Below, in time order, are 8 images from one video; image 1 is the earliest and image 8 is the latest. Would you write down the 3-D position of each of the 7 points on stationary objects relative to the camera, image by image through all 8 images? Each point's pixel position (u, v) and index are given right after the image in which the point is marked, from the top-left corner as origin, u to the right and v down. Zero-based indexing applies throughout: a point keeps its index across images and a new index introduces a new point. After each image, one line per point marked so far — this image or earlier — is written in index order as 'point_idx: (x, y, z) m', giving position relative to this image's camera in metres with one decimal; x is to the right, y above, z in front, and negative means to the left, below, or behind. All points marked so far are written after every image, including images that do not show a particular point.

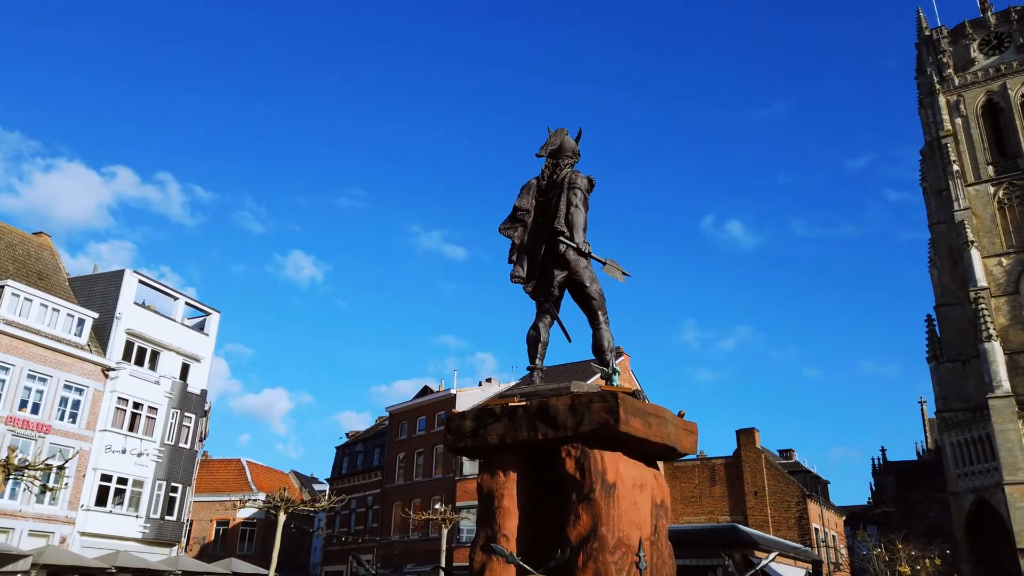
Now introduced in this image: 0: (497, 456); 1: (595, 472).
0: (-0.1, -1.4, +6.0) m
1: (+0.6, -1.4, +5.6) m
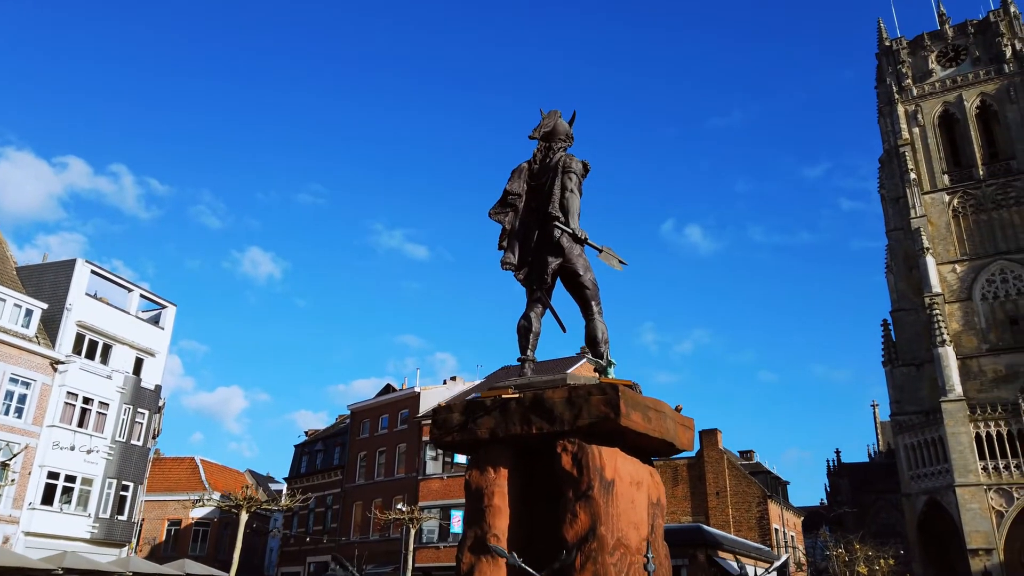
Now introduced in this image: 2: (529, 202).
0: (-0.2, -1.3, +5.7) m
1: (+0.6, -1.3, +5.3) m
2: (+0.2, +0.8, +6.7) m
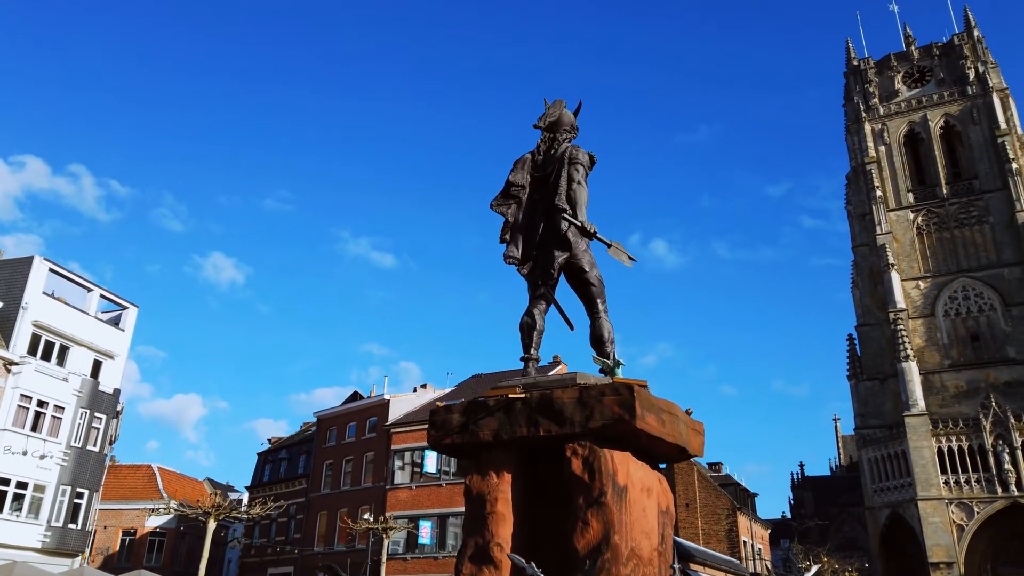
0: (-0.2, -1.2, +5.3) m
1: (+0.6, -1.3, +4.9) m
2: (+0.2, +0.8, +6.4) m
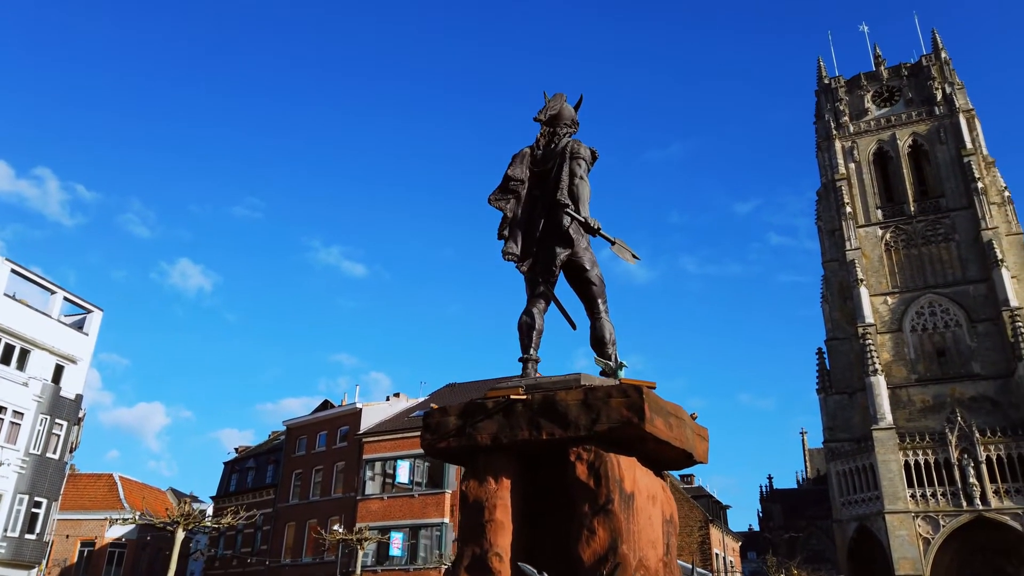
0: (-0.2, -1.2, +5.1) m
1: (+0.6, -1.2, +4.7) m
2: (+0.2, +0.8, +6.2) m
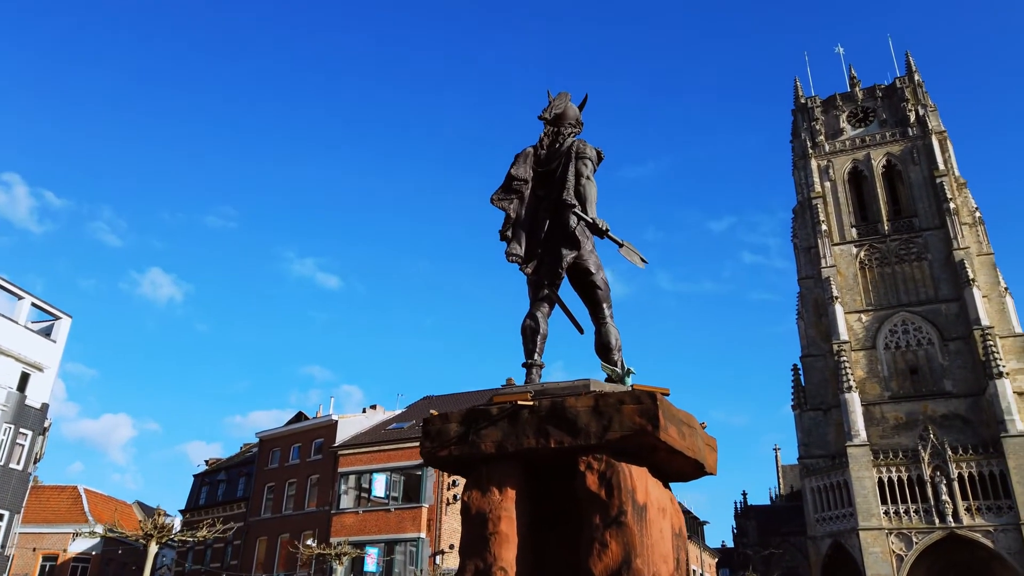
0: (-0.1, -1.2, +4.8) m
1: (+0.7, -1.3, +4.5) m
2: (+0.2, +0.8, +6.0) m
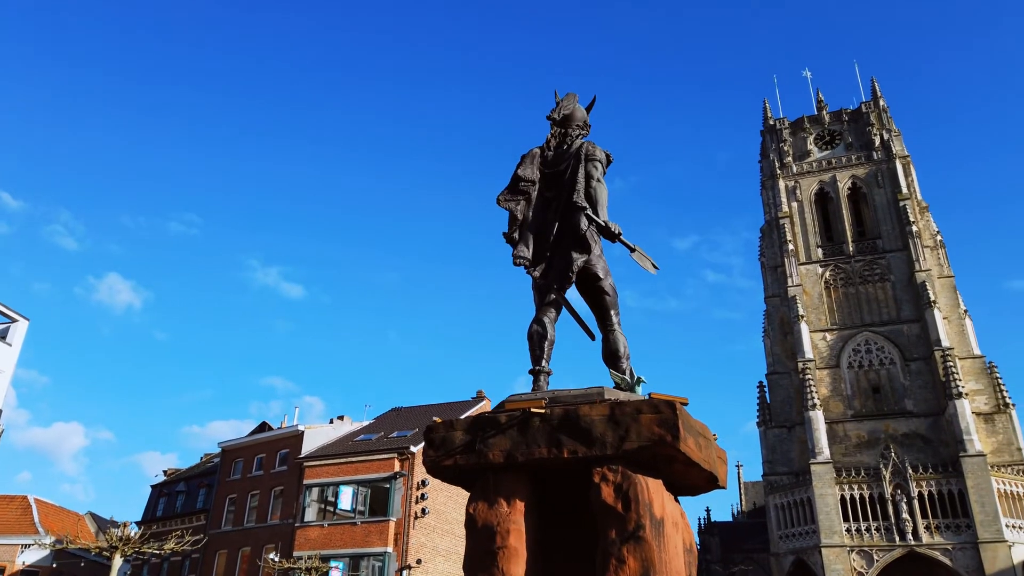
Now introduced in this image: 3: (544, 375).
0: (-0.1, -1.2, +4.6) m
1: (+0.8, -1.3, +4.3) m
2: (+0.3, +0.8, +5.8) m
3: (+0.2, -0.6, +5.2) m
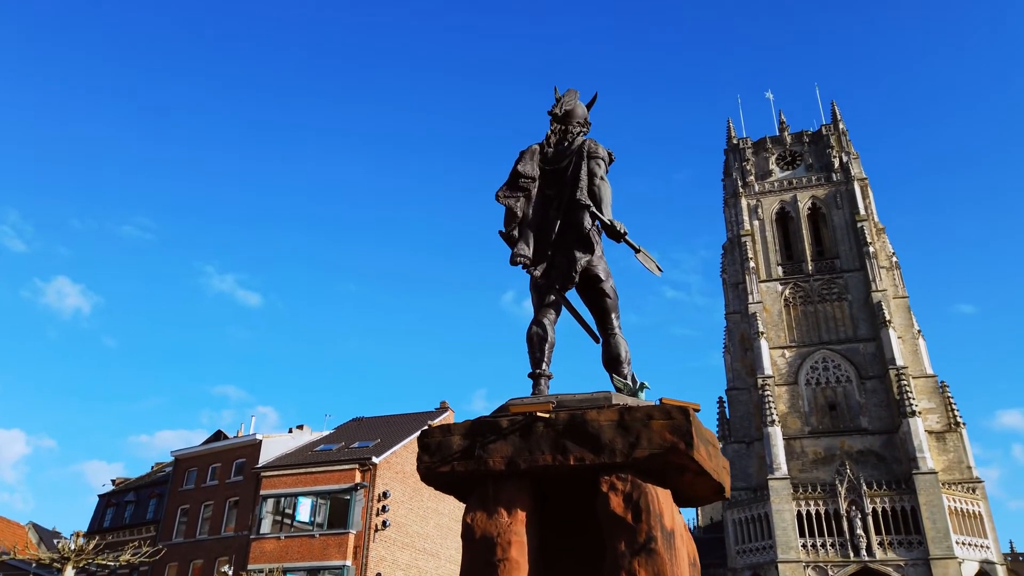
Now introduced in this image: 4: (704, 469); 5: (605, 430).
0: (-0.1, -1.2, +4.3) m
1: (+0.8, -1.3, +4.1) m
2: (+0.2, +0.8, +5.6) m
3: (+0.2, -0.6, +4.9) m
4: (+1.1, -1.1, +4.4) m
5: (+0.5, -0.8, +4.2) m
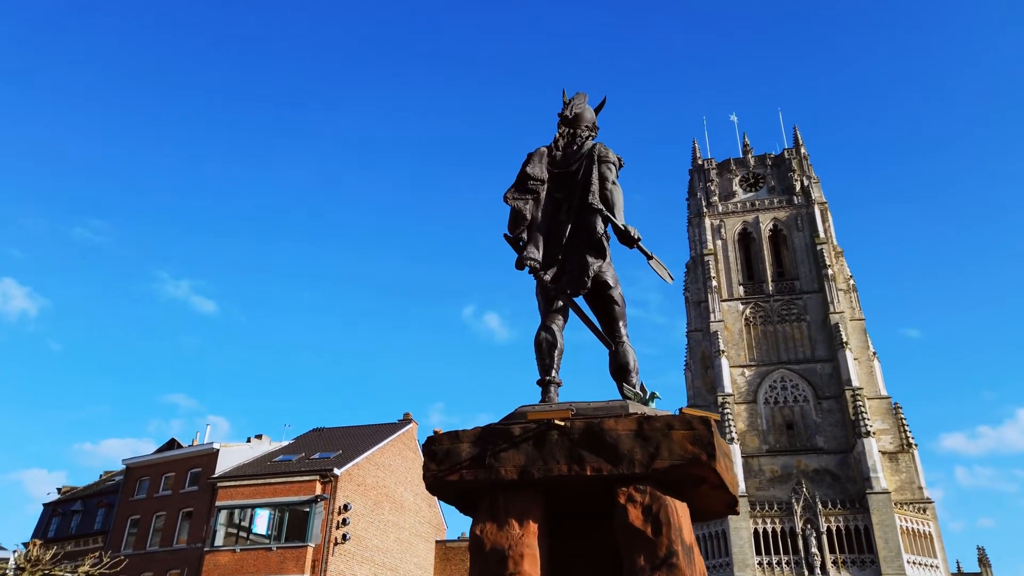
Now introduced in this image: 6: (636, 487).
0: (0.0, -1.2, +4.1) m
1: (+0.9, -1.3, +3.9) m
2: (+0.3, +0.7, +5.5) m
3: (+0.3, -0.7, +4.8) m
4: (+1.2, -1.1, +4.2) m
5: (+0.6, -0.9, +4.1) m
6: (+0.7, -1.1, +4.0) m
